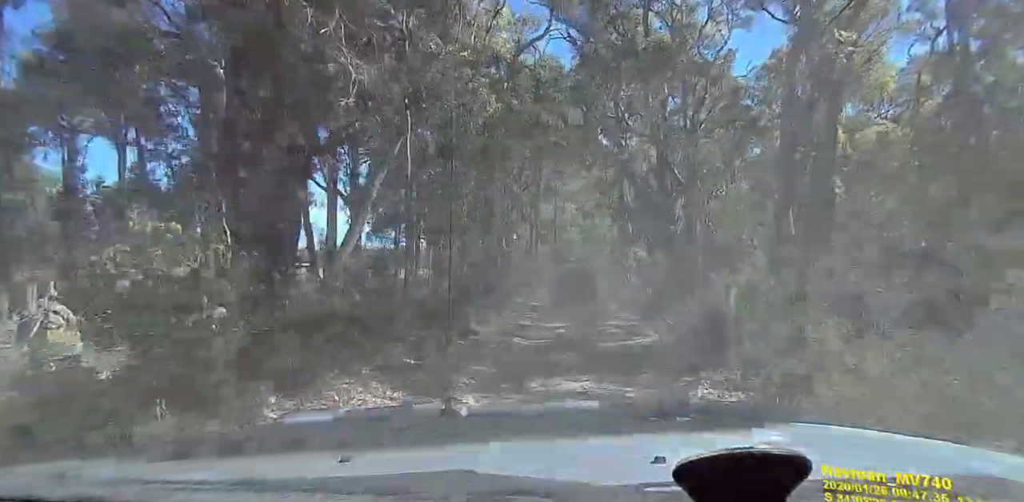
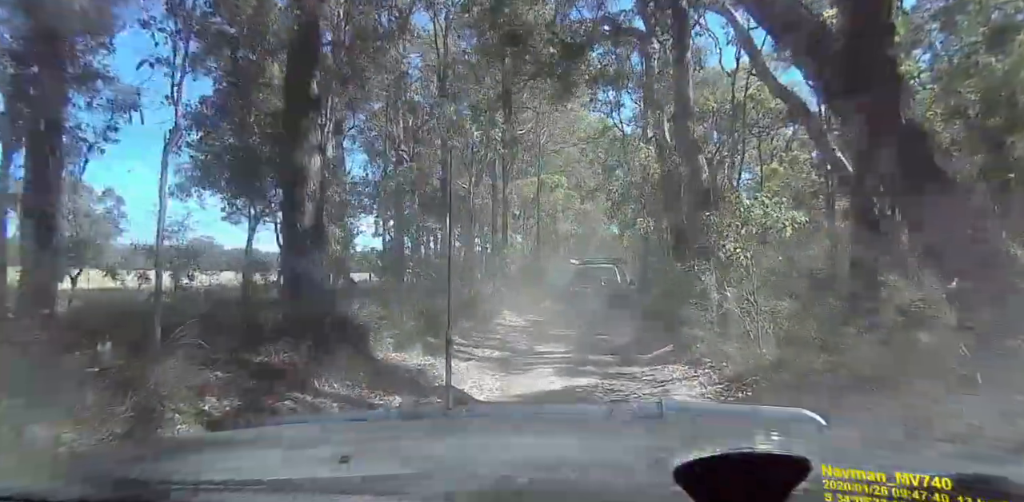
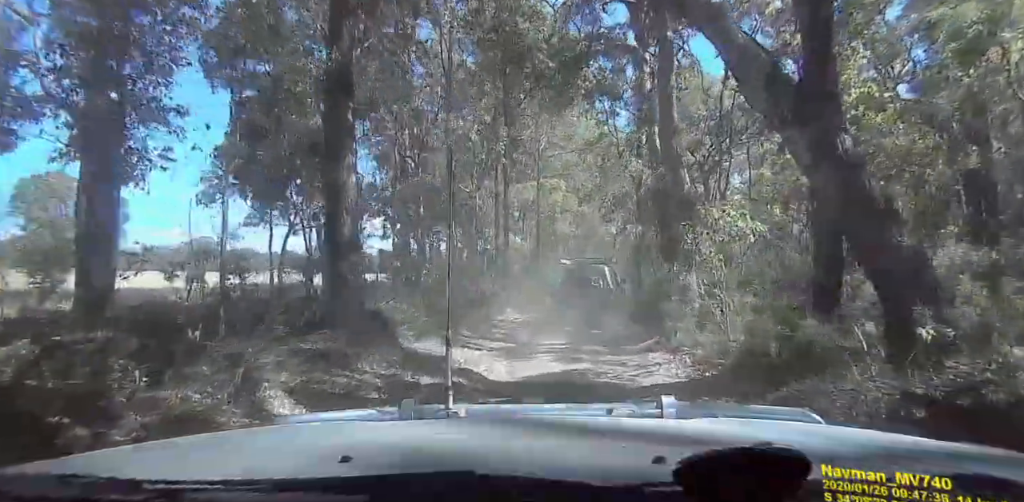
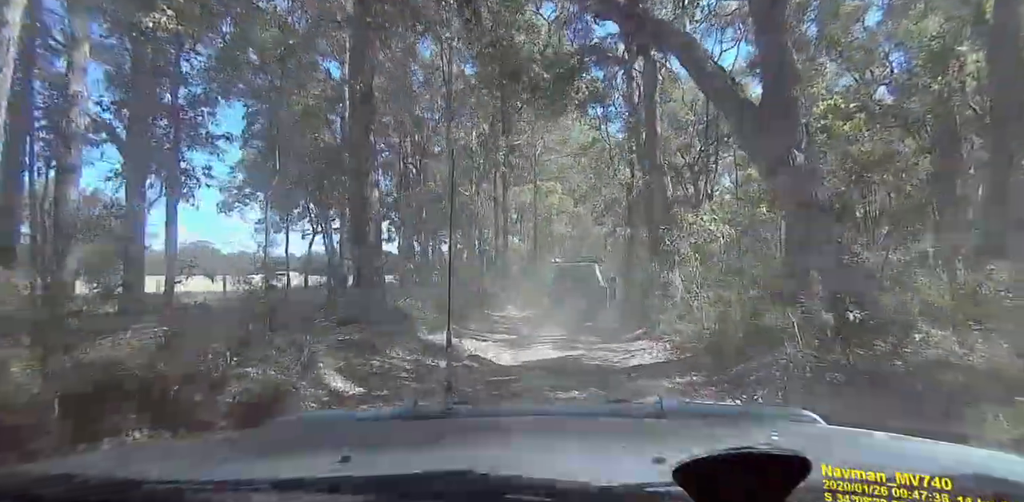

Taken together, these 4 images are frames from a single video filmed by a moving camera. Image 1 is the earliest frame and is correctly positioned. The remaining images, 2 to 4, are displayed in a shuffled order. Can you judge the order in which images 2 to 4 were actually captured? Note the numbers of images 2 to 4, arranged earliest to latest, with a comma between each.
4, 3, 2
